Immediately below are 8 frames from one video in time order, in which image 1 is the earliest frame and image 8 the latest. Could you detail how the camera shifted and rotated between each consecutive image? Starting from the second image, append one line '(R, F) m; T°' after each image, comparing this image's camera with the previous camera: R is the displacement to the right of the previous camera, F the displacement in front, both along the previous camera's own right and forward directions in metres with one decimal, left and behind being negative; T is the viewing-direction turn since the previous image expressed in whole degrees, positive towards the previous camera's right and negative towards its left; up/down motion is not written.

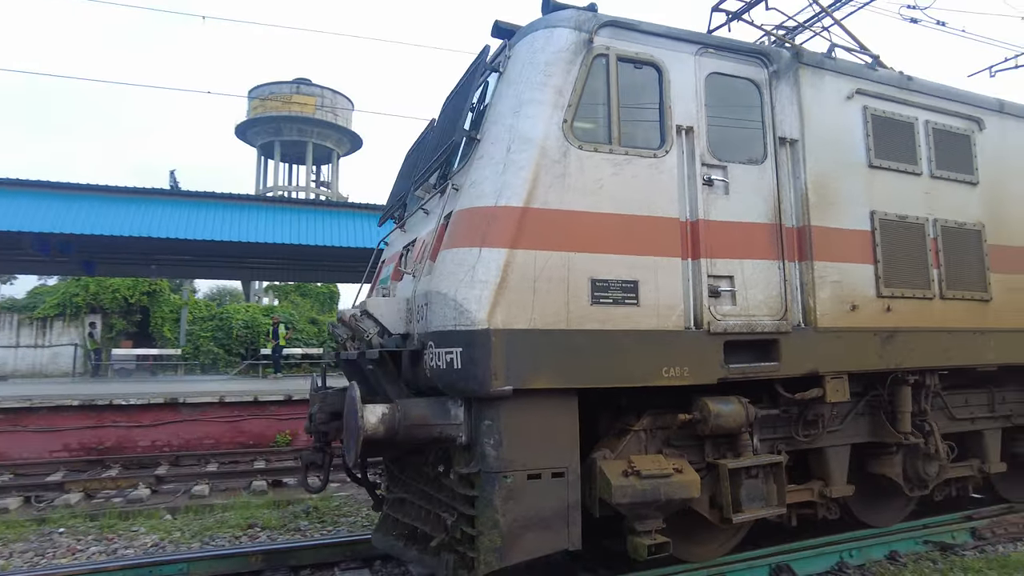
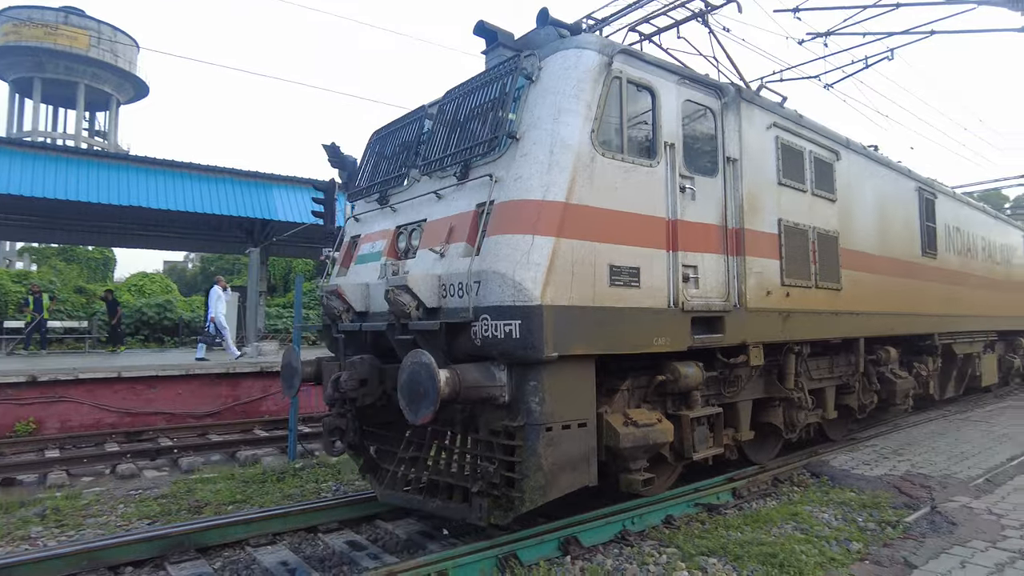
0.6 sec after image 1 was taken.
(-0.1, 0.0) m; +17°
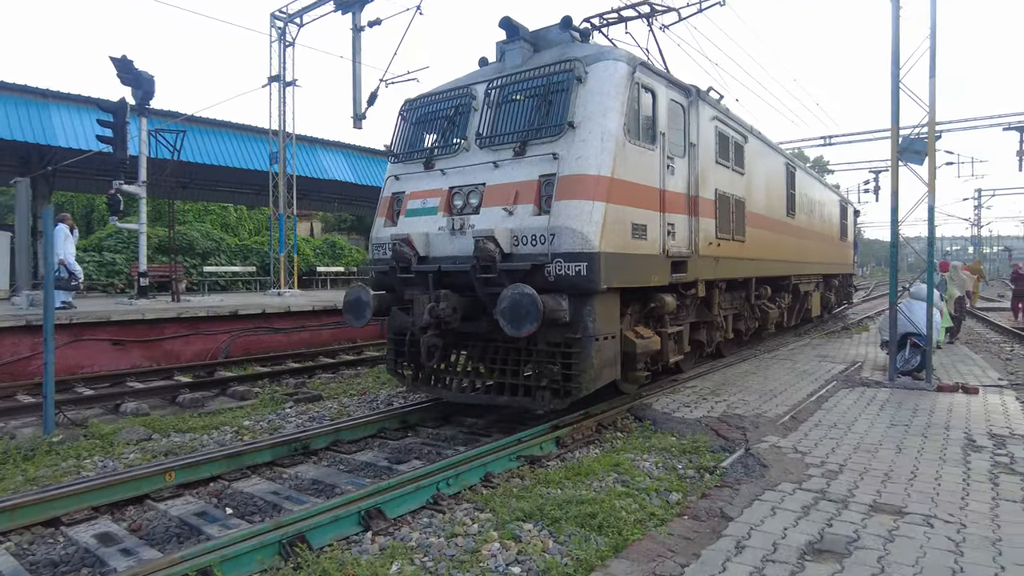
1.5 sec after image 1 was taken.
(+0.4, +0.7) m; +13°
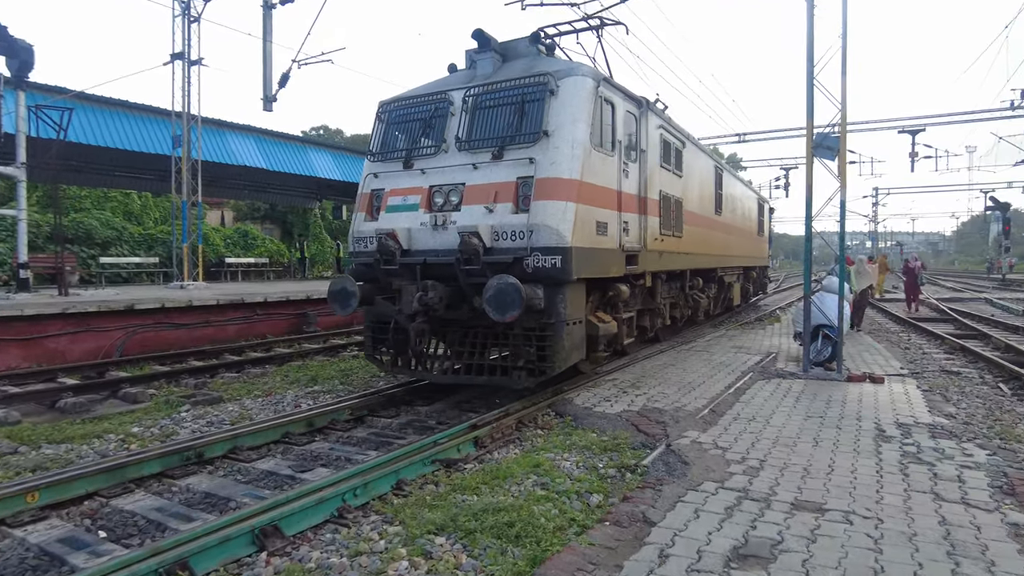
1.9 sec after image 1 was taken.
(+0.1, +0.3) m; +7°
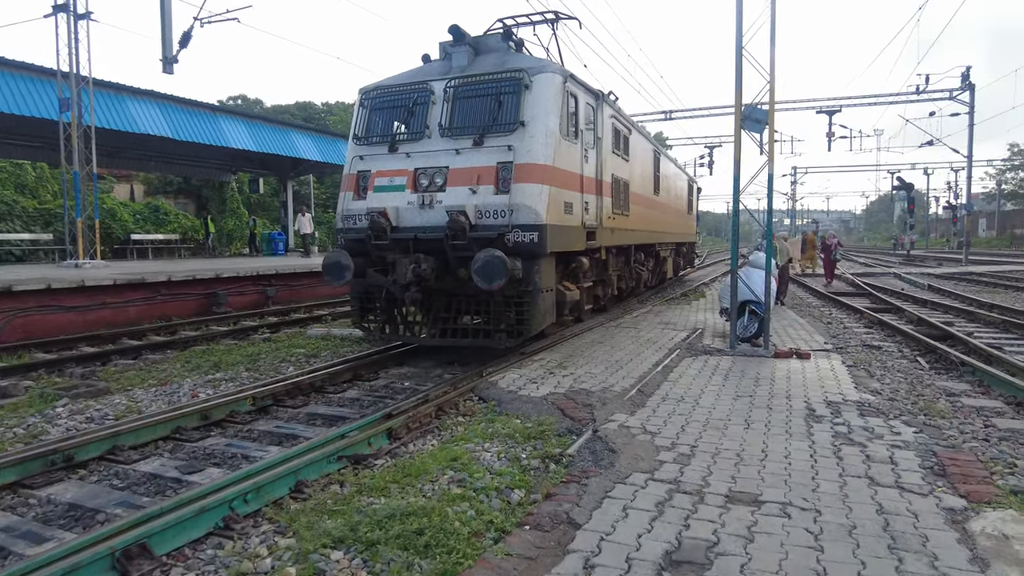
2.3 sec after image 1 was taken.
(+0.1, +0.5) m; +6°
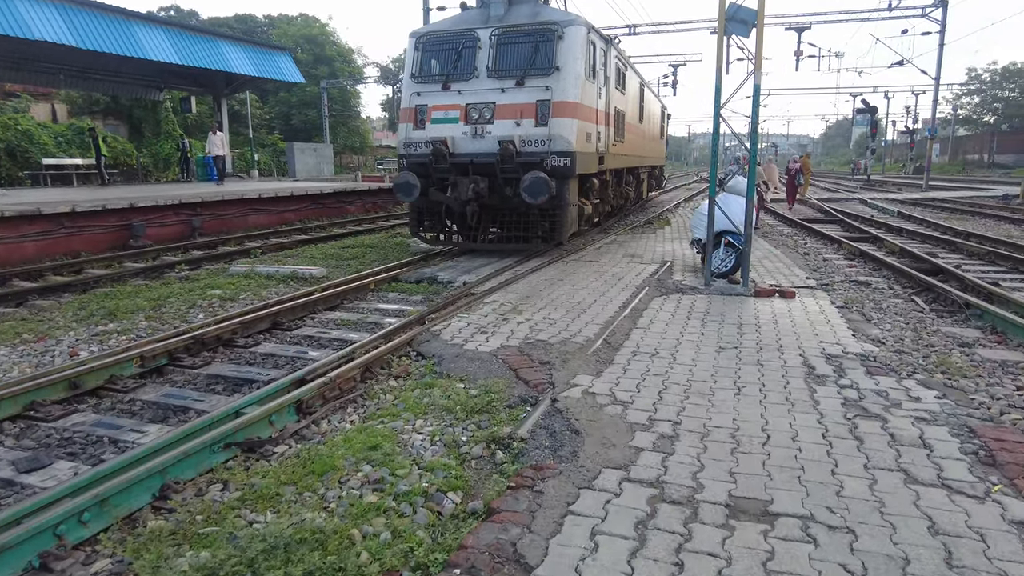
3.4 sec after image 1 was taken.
(+0.1, +1.1) m; +3°
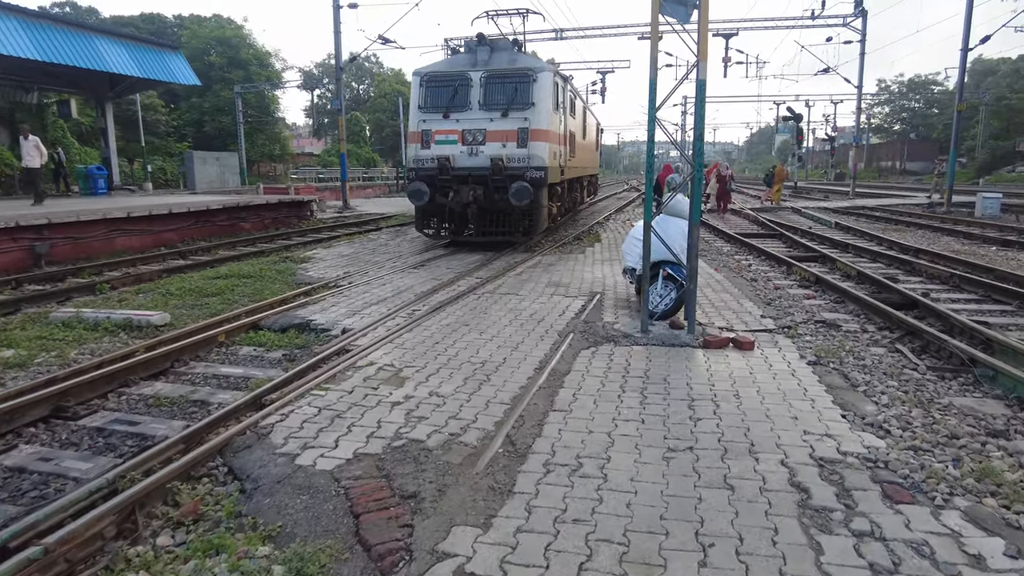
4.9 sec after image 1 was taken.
(+0.5, +1.6) m; +6°
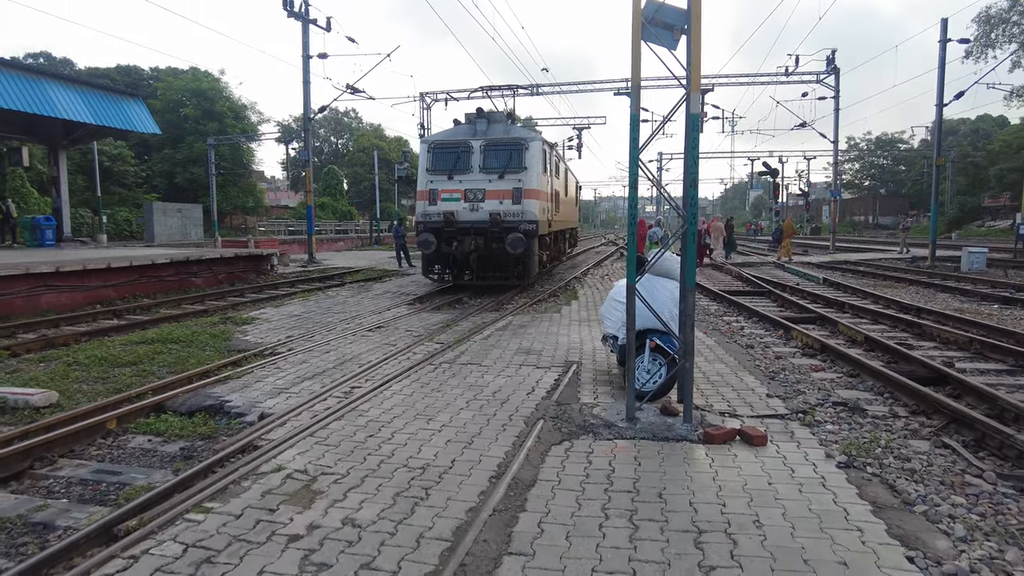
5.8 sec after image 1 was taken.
(+0.2, +1.1) m; +2°
